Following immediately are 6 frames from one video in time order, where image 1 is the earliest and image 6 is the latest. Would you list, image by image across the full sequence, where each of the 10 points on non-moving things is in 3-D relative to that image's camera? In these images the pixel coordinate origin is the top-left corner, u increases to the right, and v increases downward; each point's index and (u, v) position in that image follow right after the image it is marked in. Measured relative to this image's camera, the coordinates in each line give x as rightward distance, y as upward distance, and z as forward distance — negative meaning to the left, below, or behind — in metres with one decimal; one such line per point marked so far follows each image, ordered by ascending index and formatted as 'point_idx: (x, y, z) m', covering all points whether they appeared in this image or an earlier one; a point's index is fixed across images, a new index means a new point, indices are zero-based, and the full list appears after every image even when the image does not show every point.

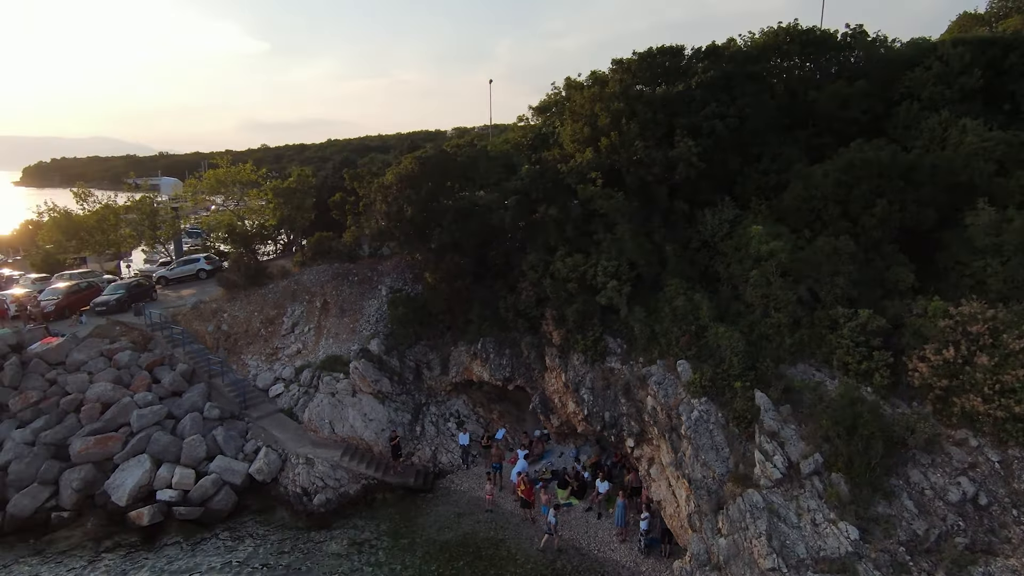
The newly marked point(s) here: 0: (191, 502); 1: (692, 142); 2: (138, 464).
0: (-10.8, -7.2, +19.3) m
1: (+5.8, +4.7, +18.8) m
2: (-12.9, -6.0, +19.8) m
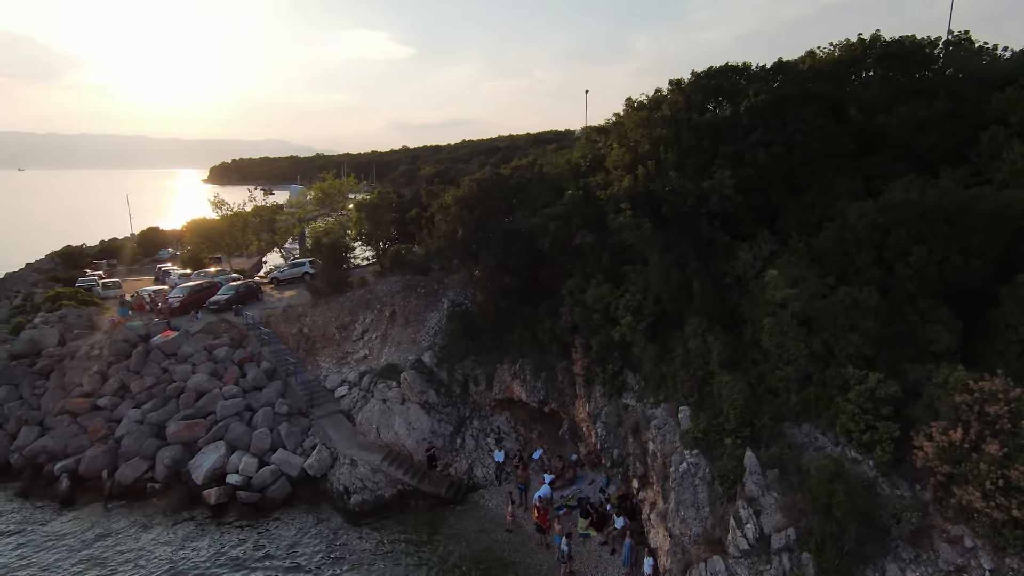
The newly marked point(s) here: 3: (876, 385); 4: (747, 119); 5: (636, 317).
0: (-9.9, -7.6, +21.9) m
1: (+6.7, +3.5, +17.8) m
2: (-11.8, -6.4, +22.9) m
3: (+7.5, -2.0, +12.0) m
4: (+7.6, +5.4, +18.5) m
5: (+3.7, -1.0, +17.8) m
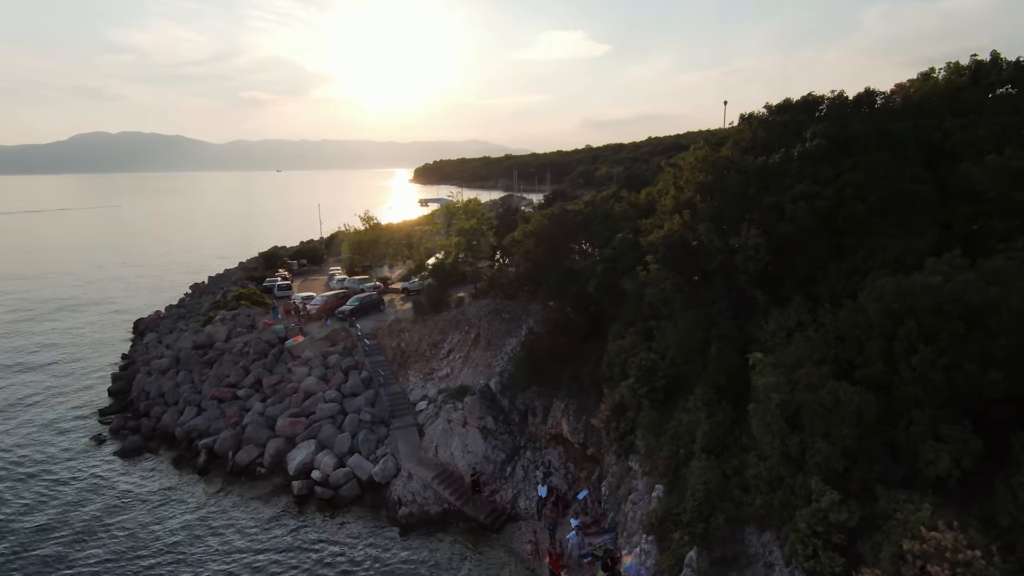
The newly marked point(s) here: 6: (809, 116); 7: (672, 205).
0: (-8.1, -8.7, +25.3) m
1: (+7.0, +1.6, +16.1) m
2: (-9.5, -7.3, +26.8) m
3: (+5.7, -3.9, +10.4) m
4: (+8.2, +3.5, +16.5) m
5: (+4.0, -2.8, +17.0) m
6: (+9.4, +5.4, +18.4) m
7: (+5.5, +2.9, +19.7) m
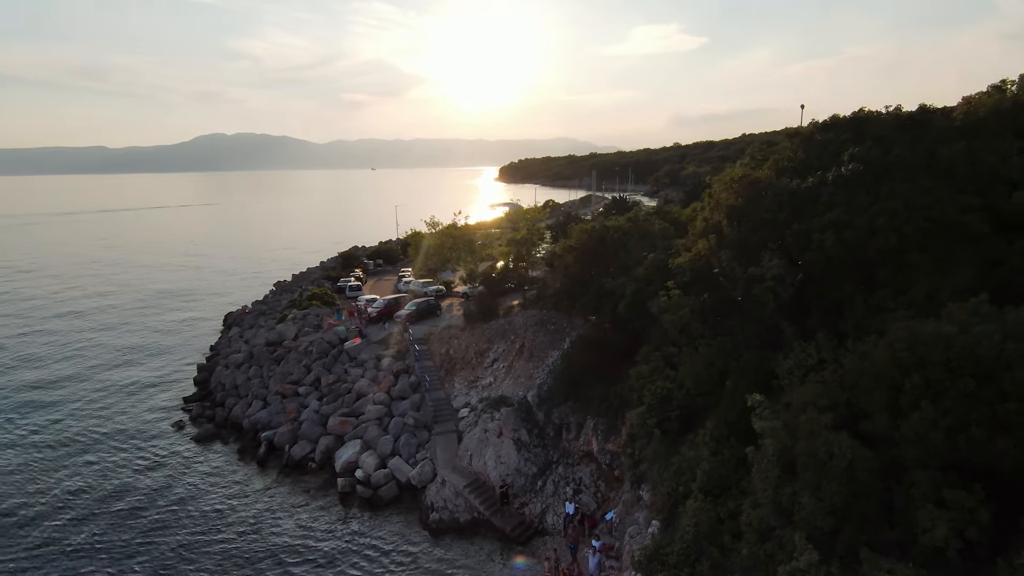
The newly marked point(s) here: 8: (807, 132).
0: (-6.6, -9.1, +26.6) m
1: (+7.3, +0.7, +15.3) m
2: (-7.8, -7.7, +28.3) m
3: (+5.1, -4.8, +9.9) m
4: (+8.6, +2.6, +15.6) m
5: (+4.3, -3.5, +16.7) m
6: (+10.1, +4.5, +17.2) m
7: (+6.3, +2.1, +19.1) m
8: (+9.5, +5.0, +18.8) m
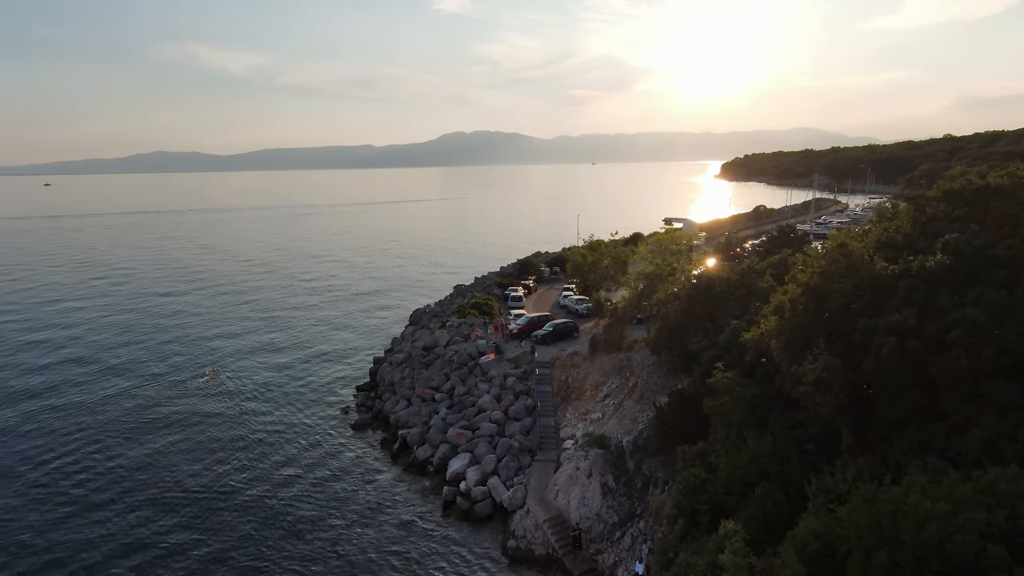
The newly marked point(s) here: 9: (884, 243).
0: (-2.2, -10.6, +28.9) m
1: (+7.5, -1.7, +13.3) m
2: (-2.6, -9.1, +30.9) m
3: (+3.1, -7.0, +9.1) m
4: (+8.9, 0.0, +13.0) m
5: (+4.9, -5.8, +15.7) m
6: (+11.1, +1.8, +13.9) m
7: (+8.0, -0.3, +17.1) m
8: (+11.1, +2.4, +15.6) m
9: (+9.8, +1.2, +15.2) m
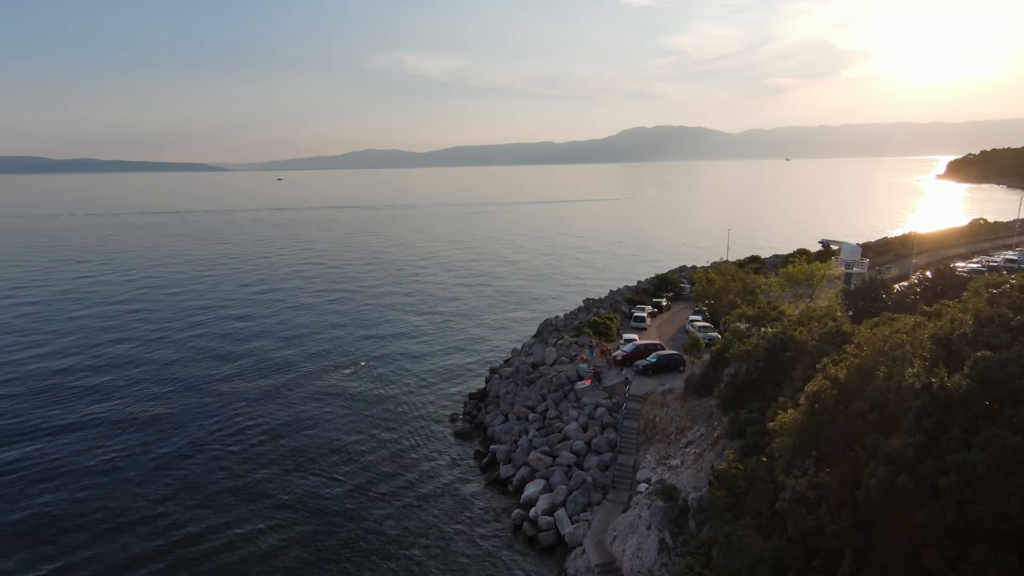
0: (+1.2, -12.2, +29.7) m
1: (+6.5, -4.0, +11.8) m
2: (+1.5, -10.8, +31.6) m
3: (+0.8, -9.0, +9.1) m
4: (+7.9, -2.3, +11.1) m
5: (+4.5, -7.9, +14.9) m
6: (+10.3, -0.7, +11.3) m
7: (+8.2, -2.6, +15.3) m
8: (+10.8, -0.1, +12.9) m
9: (+9.5, -1.2, +12.9) m
